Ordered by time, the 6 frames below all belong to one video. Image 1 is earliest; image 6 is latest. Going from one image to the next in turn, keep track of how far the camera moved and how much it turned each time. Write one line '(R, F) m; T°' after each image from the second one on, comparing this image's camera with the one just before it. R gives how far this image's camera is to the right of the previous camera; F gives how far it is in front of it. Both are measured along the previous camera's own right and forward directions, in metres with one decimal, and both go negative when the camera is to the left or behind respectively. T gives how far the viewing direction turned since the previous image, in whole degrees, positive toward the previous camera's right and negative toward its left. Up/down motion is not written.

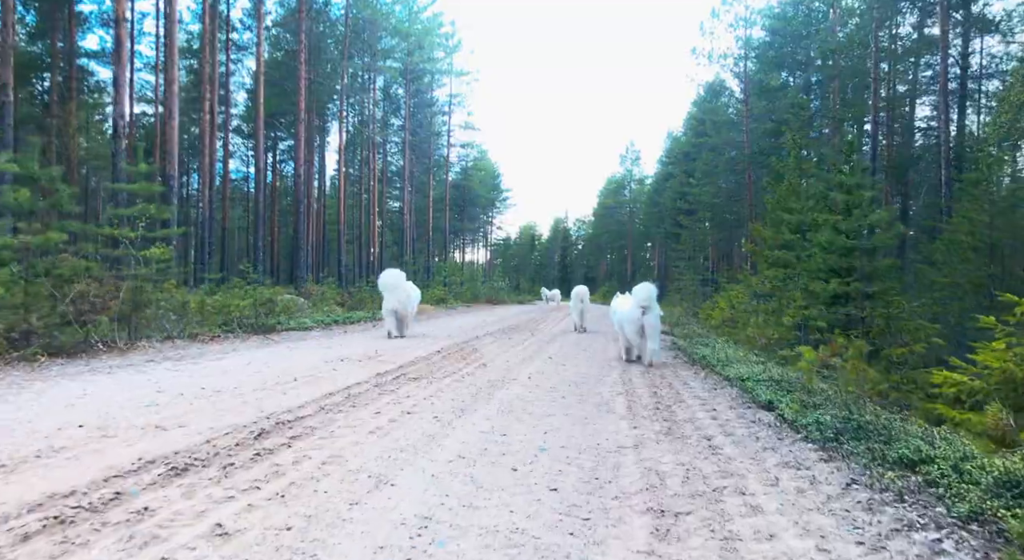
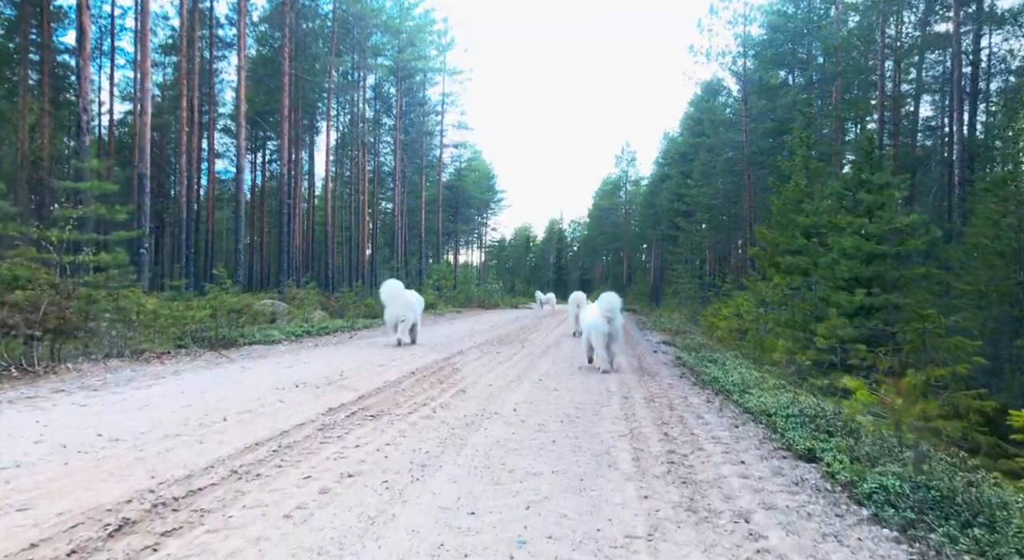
(+0.1, +0.8) m; 0°
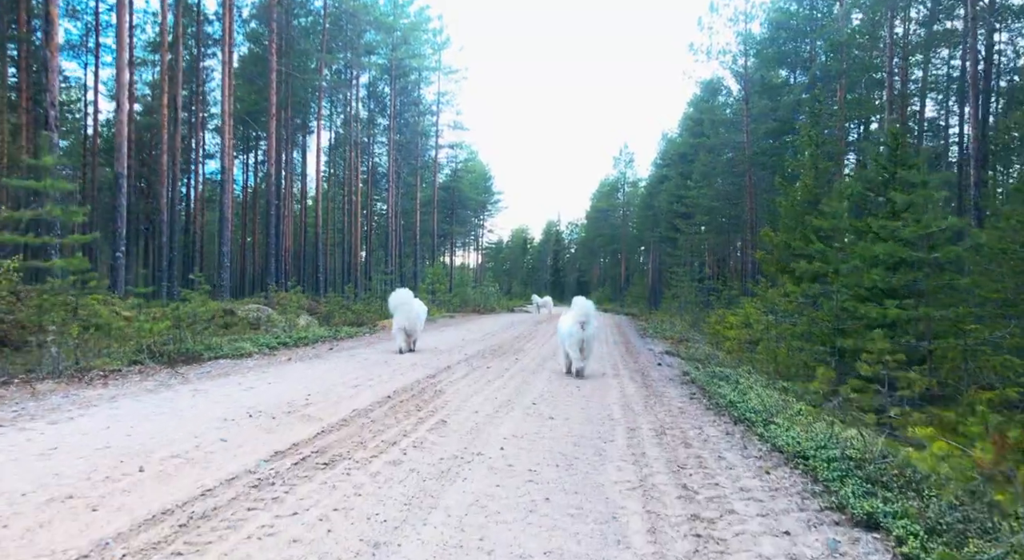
(+0.1, +0.7) m; 0°
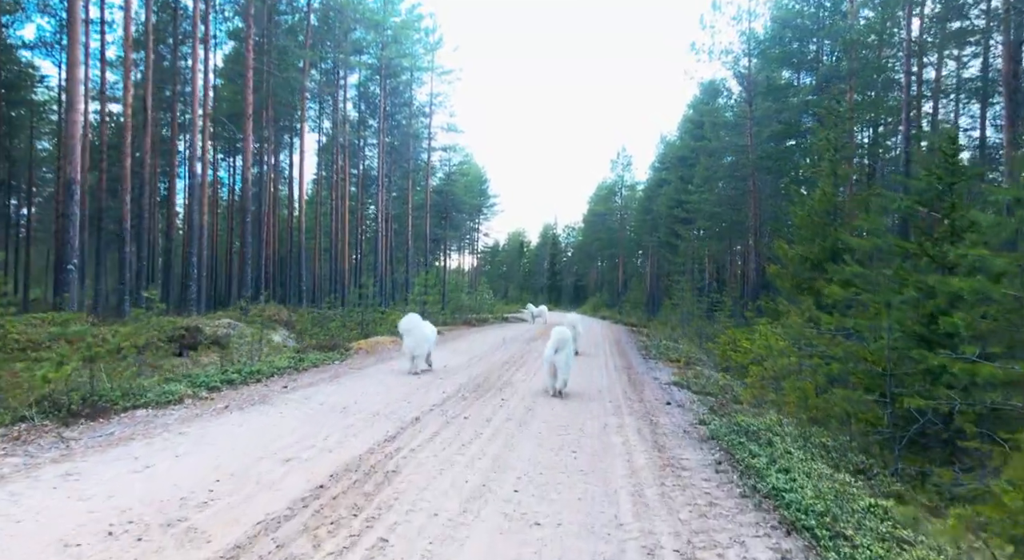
(+0.1, +1.3) m; 0°
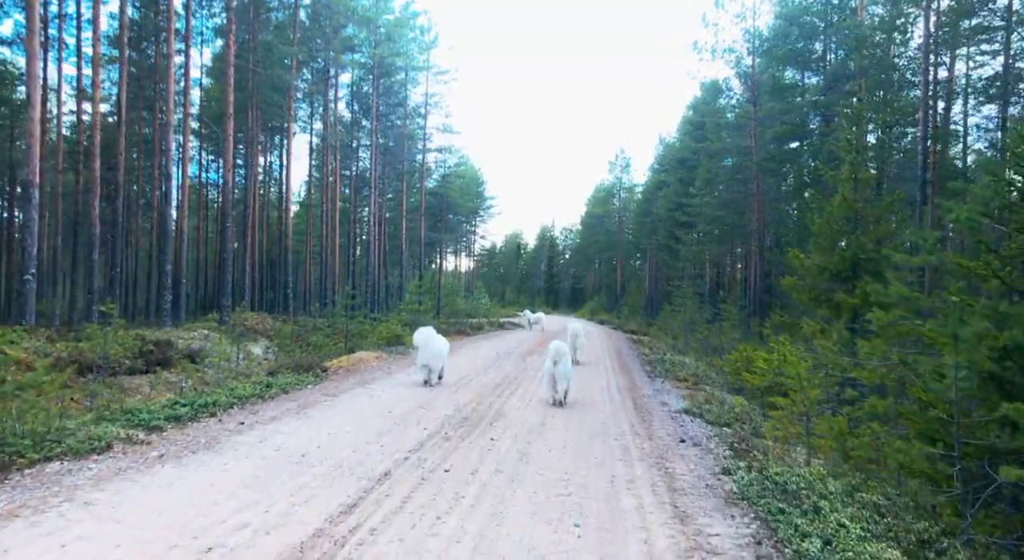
(+0.1, +1.0) m; 0°
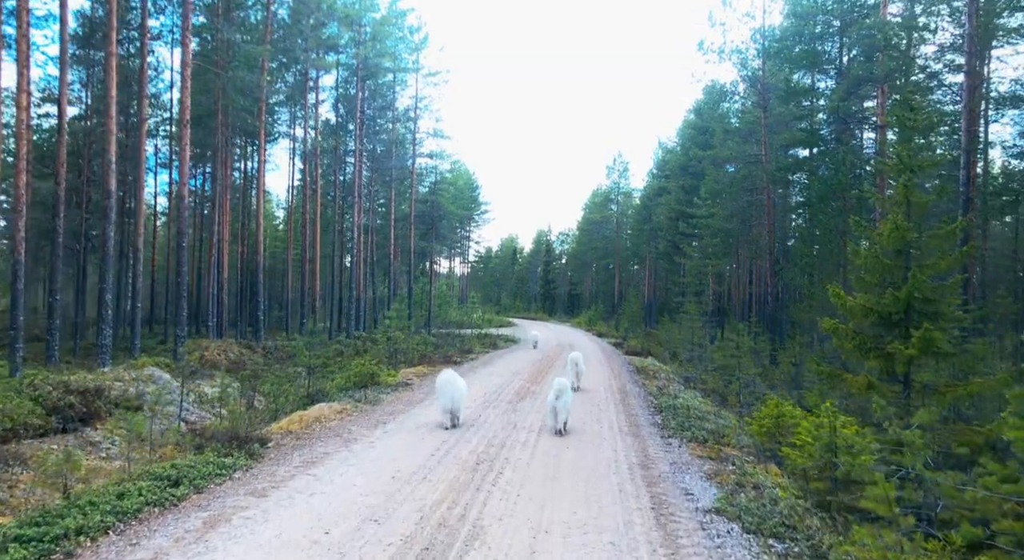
(+0.2, +2.0) m; 0°
